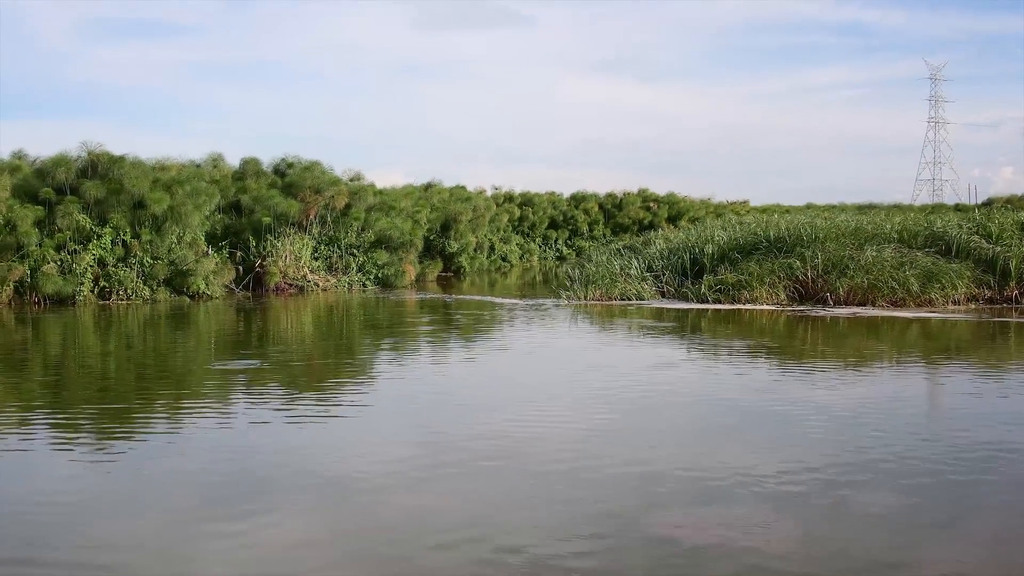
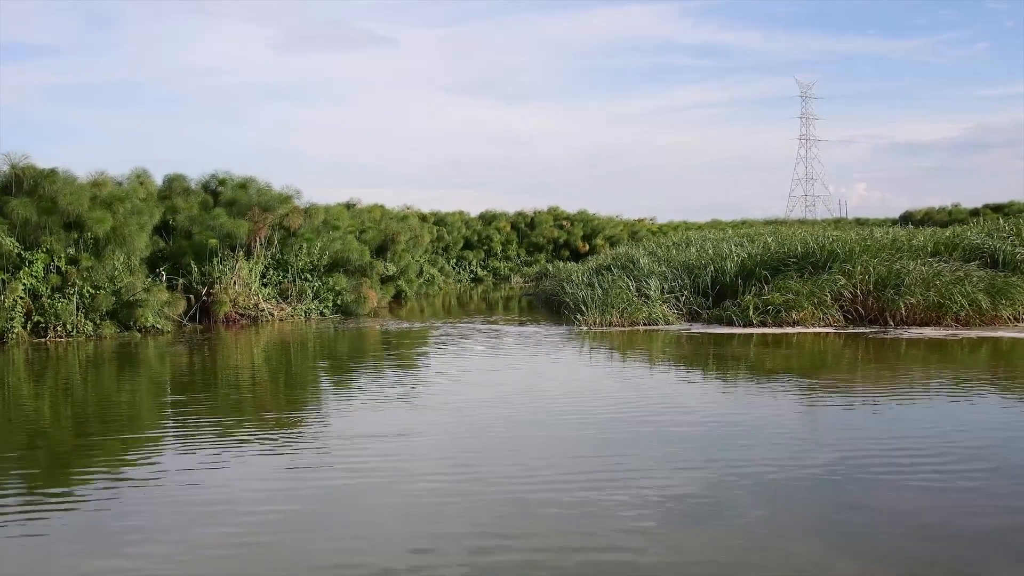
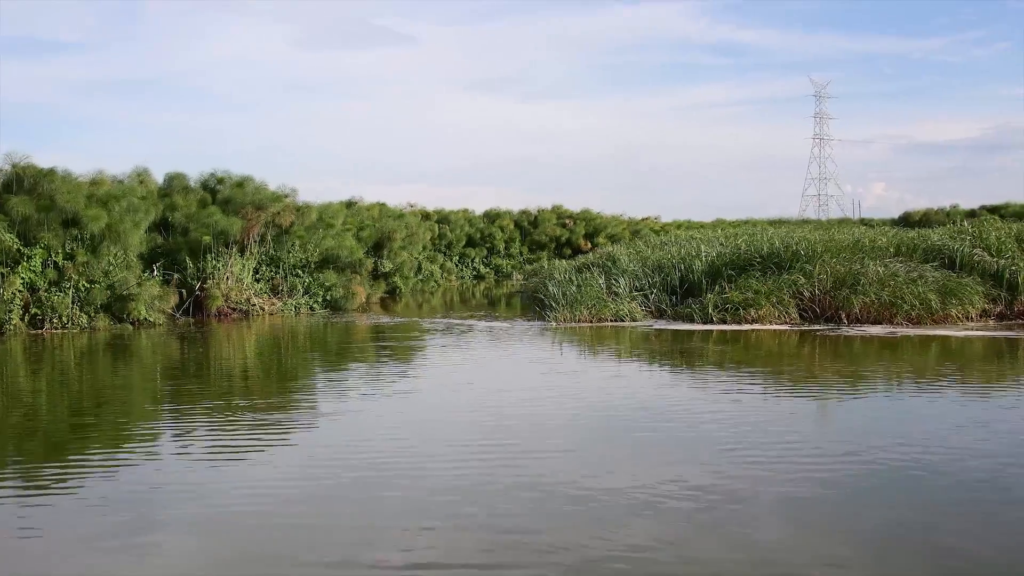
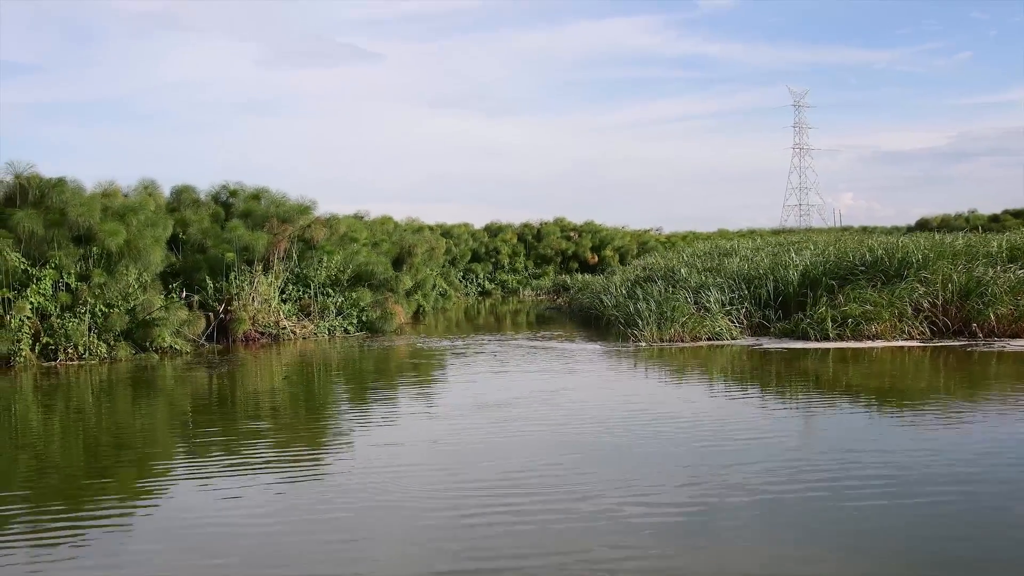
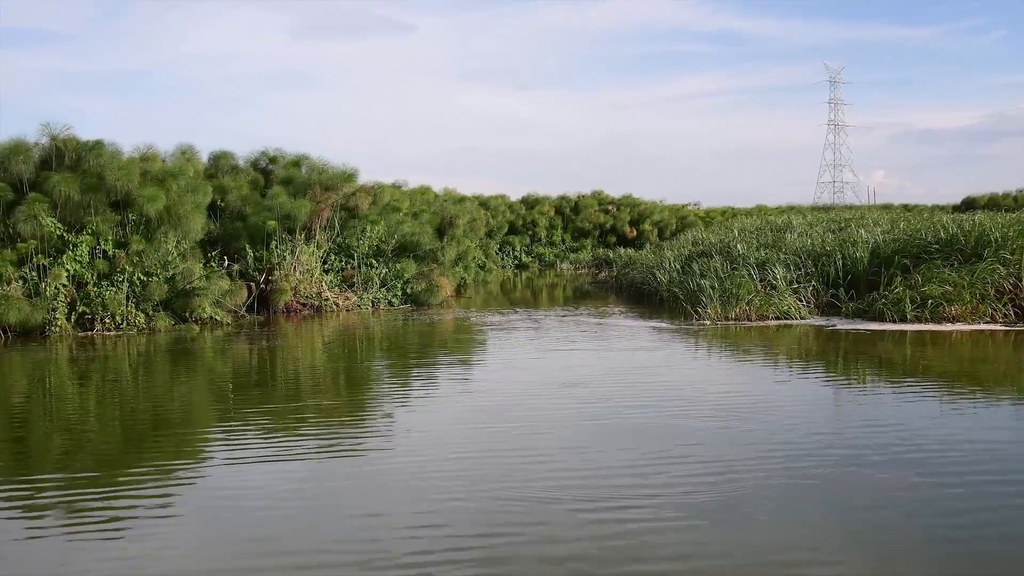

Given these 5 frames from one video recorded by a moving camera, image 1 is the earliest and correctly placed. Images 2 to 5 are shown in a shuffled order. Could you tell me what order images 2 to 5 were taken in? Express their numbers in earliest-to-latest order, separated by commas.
3, 2, 4, 5
